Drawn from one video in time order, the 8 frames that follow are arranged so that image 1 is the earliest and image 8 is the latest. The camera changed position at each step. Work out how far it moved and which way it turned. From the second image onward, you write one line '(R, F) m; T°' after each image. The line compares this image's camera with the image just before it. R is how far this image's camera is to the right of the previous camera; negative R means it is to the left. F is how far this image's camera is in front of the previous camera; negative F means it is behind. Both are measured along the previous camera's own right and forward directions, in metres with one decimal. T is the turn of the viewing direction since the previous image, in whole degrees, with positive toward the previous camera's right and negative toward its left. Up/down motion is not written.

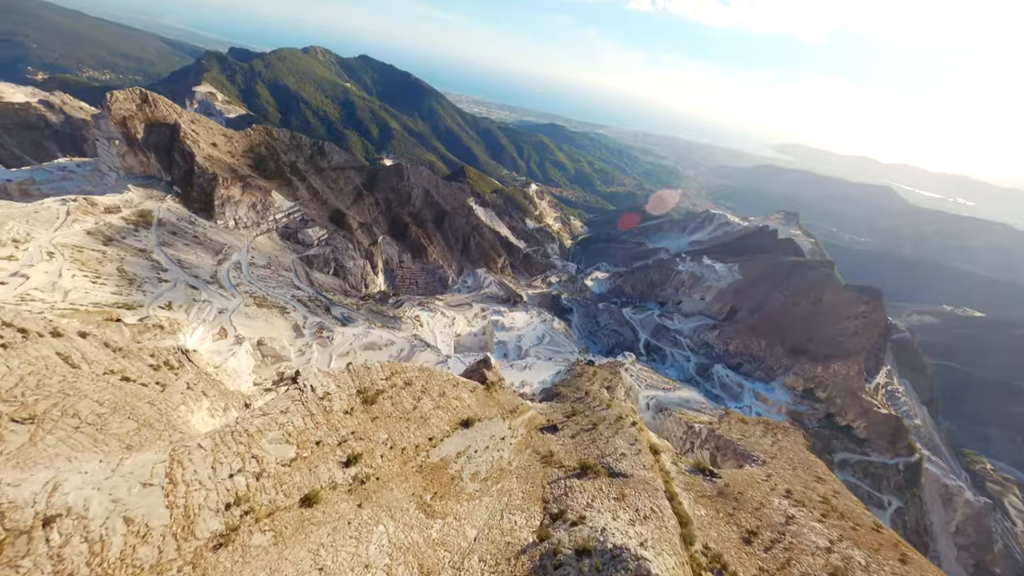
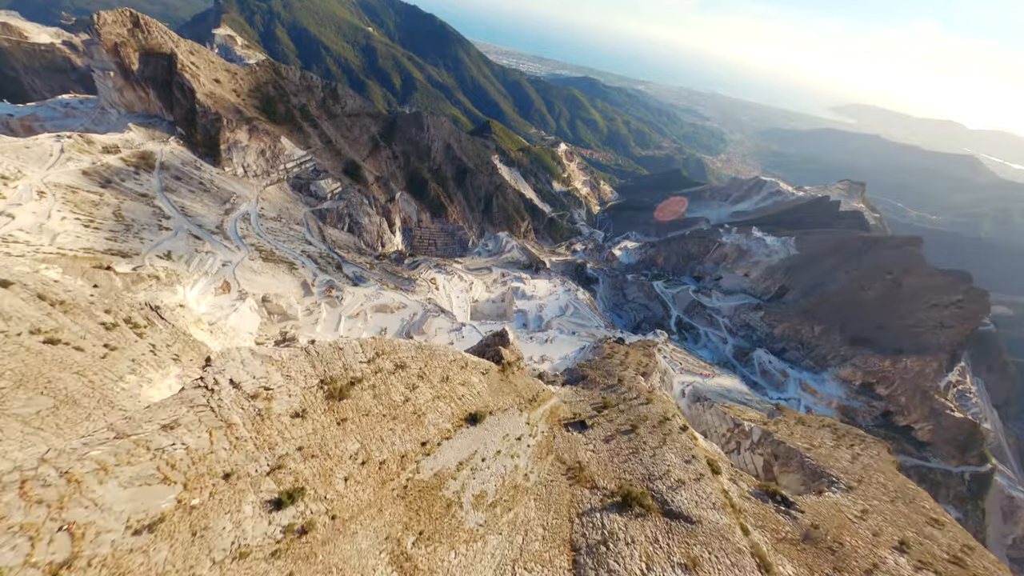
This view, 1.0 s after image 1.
(-0.4, +6.1) m; -4°
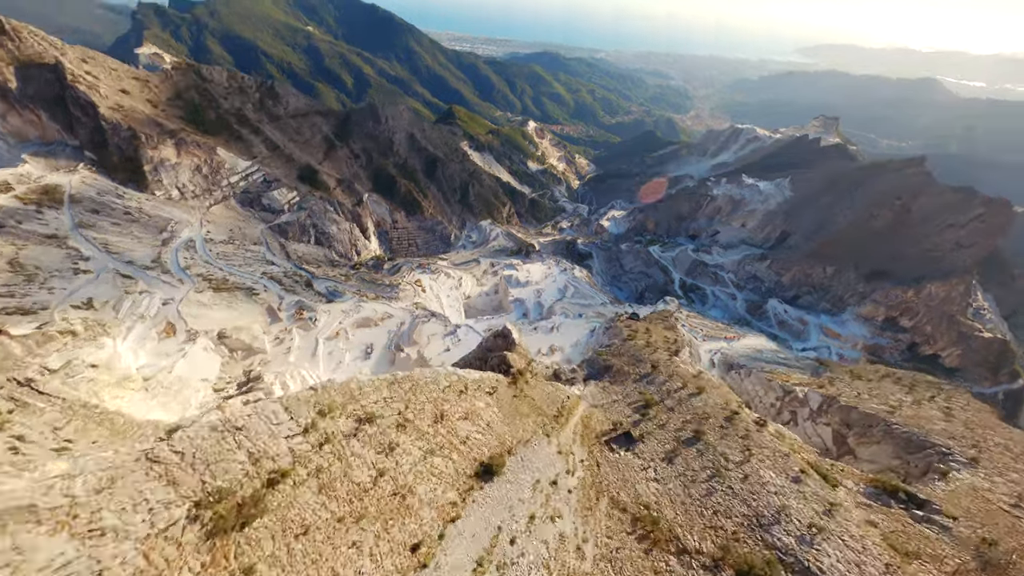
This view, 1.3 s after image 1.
(-0.4, +5.9) m; +1°
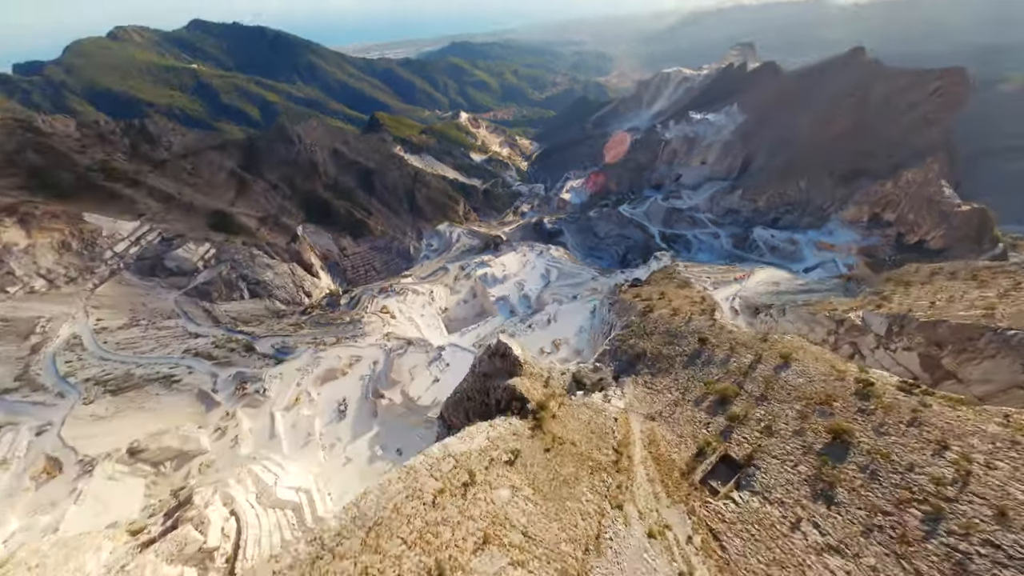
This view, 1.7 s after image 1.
(-0.4, +7.2) m; +4°
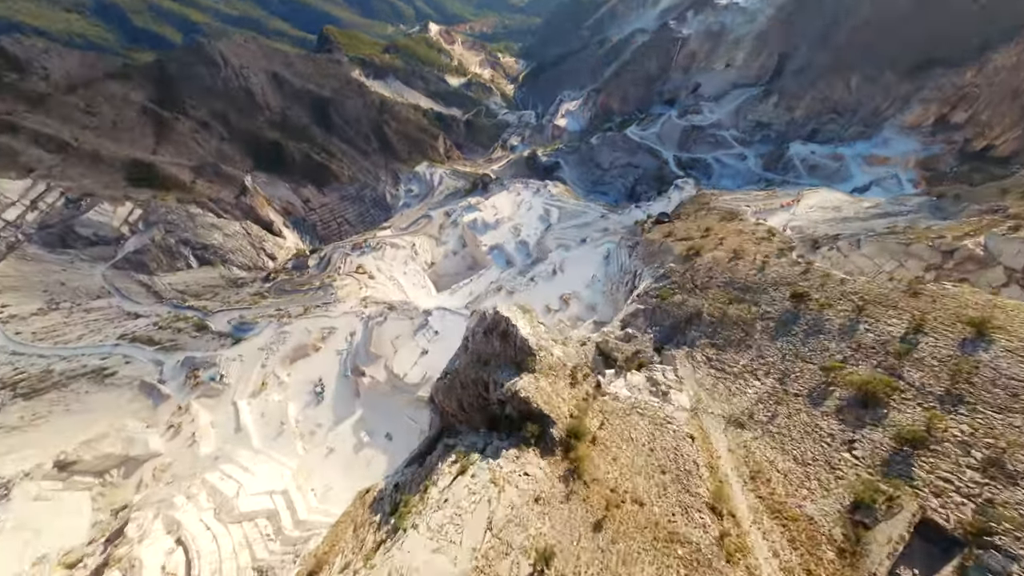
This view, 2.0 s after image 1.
(-0.3, +7.5) m; +1°
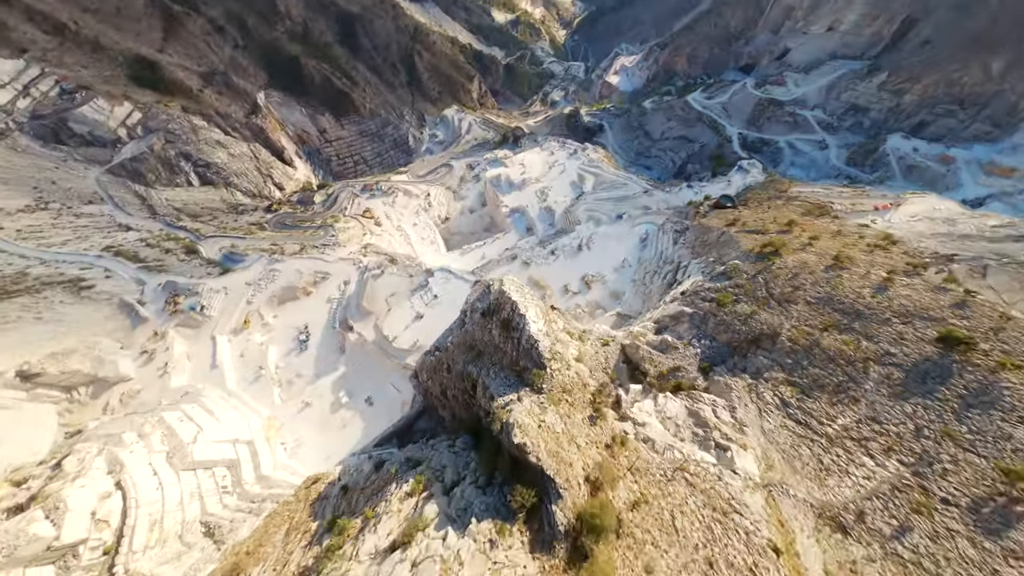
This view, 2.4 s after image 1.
(0.0, +4.3) m; -2°
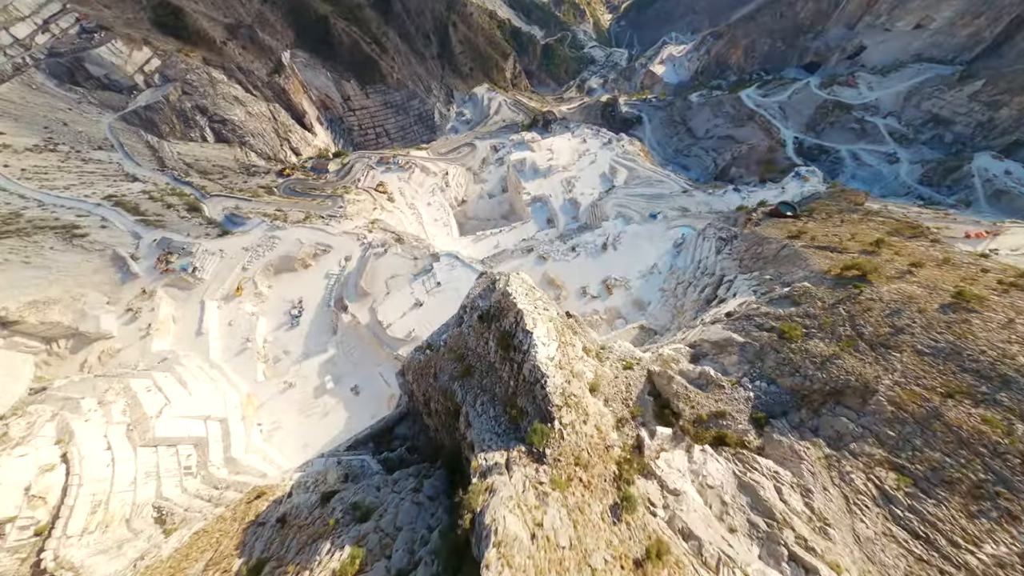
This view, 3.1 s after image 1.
(+0.1, +3.0) m; -2°
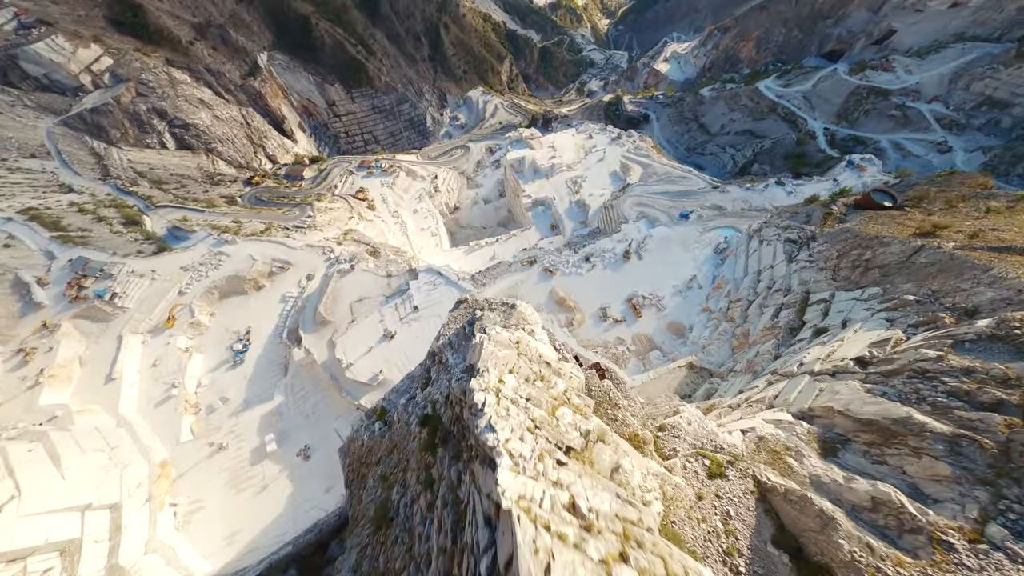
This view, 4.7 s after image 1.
(+0.3, +5.8) m; -1°
